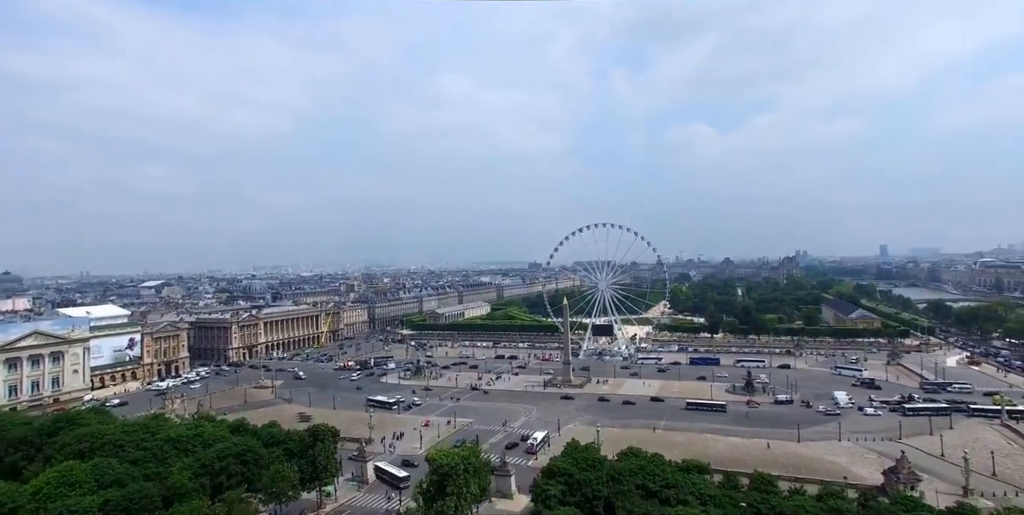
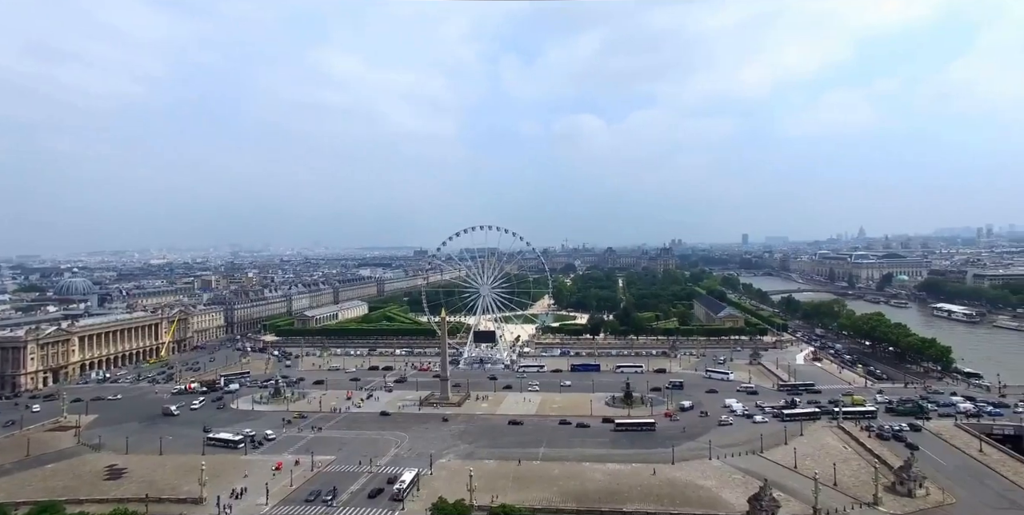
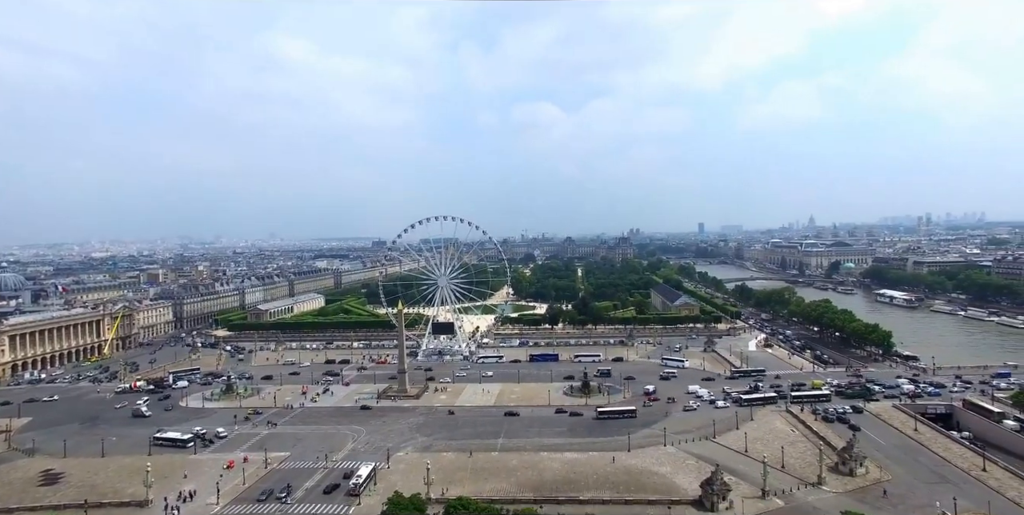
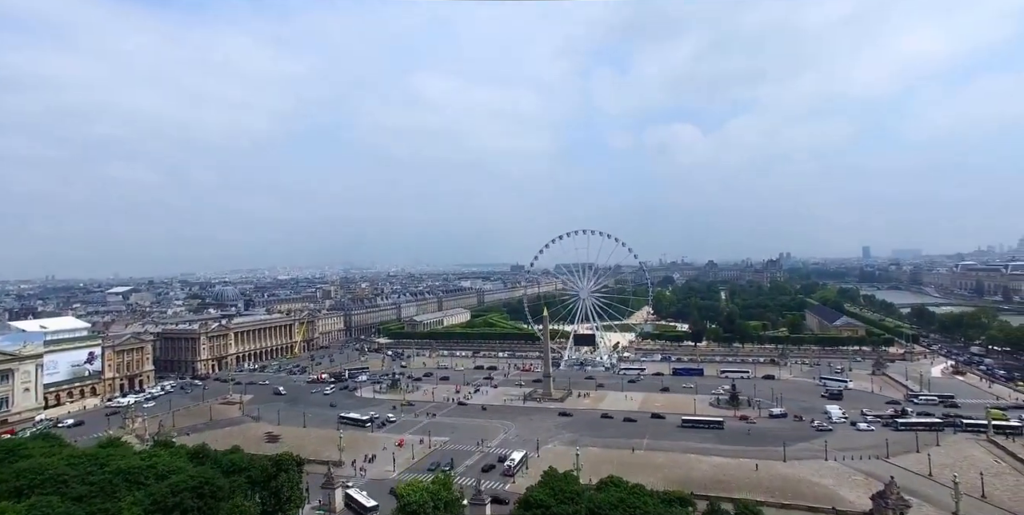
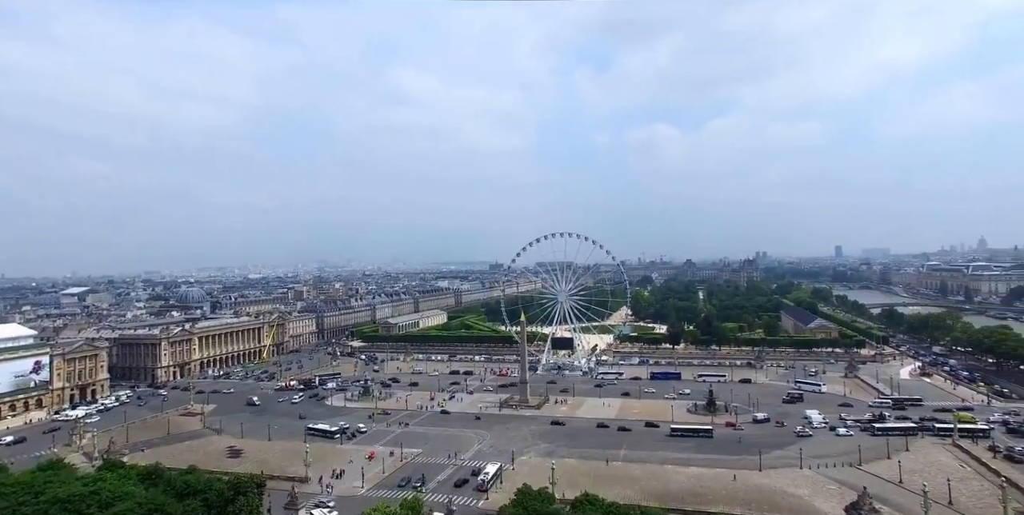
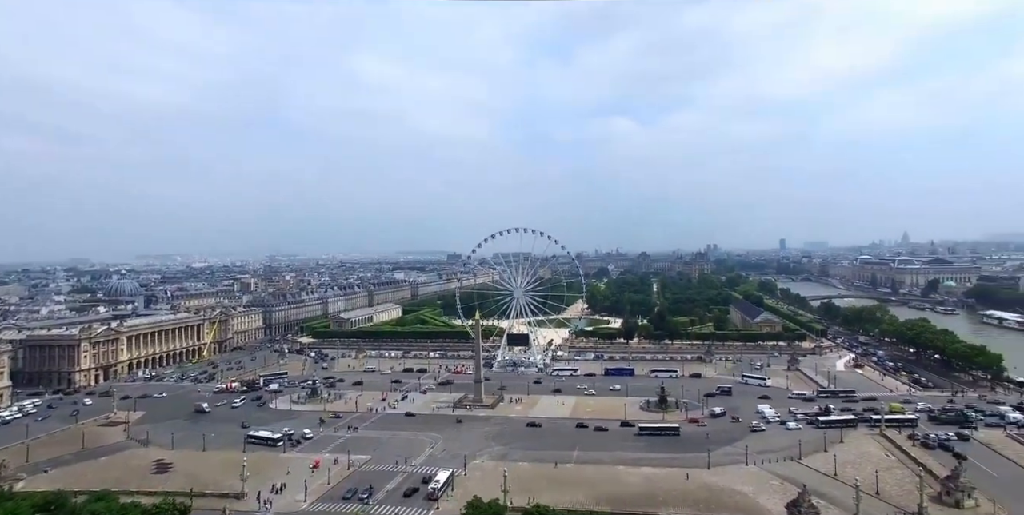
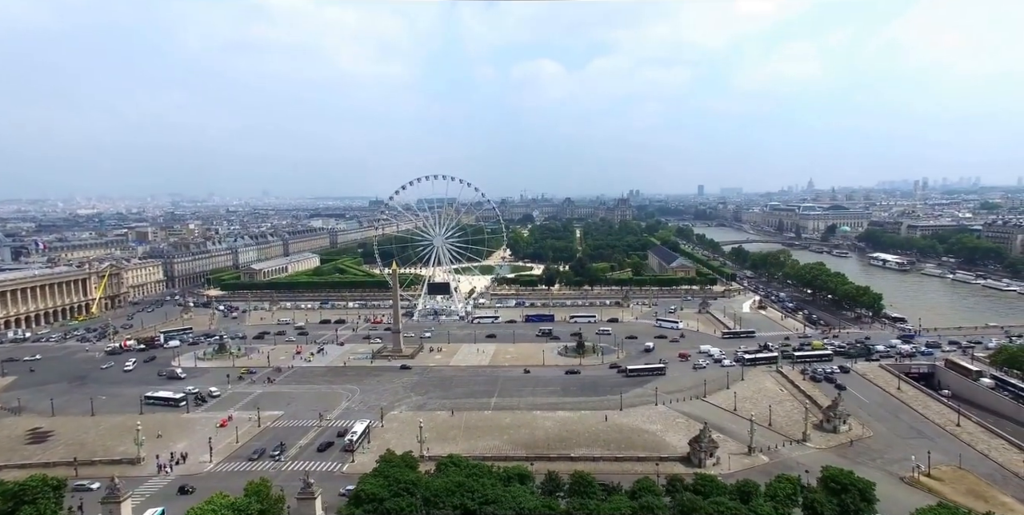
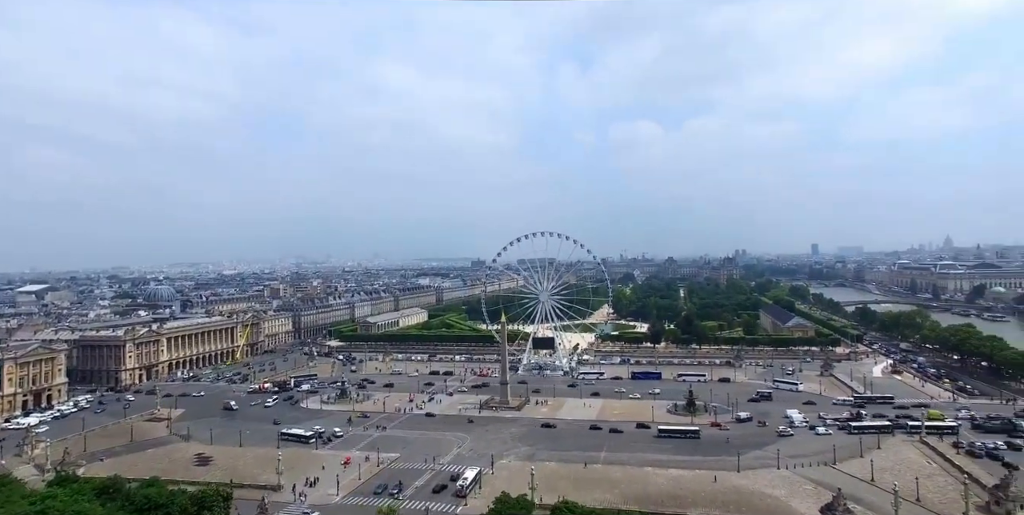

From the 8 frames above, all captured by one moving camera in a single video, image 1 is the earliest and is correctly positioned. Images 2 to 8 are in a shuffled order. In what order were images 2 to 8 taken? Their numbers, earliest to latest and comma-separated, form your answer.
4, 5, 8, 6, 2, 3, 7
